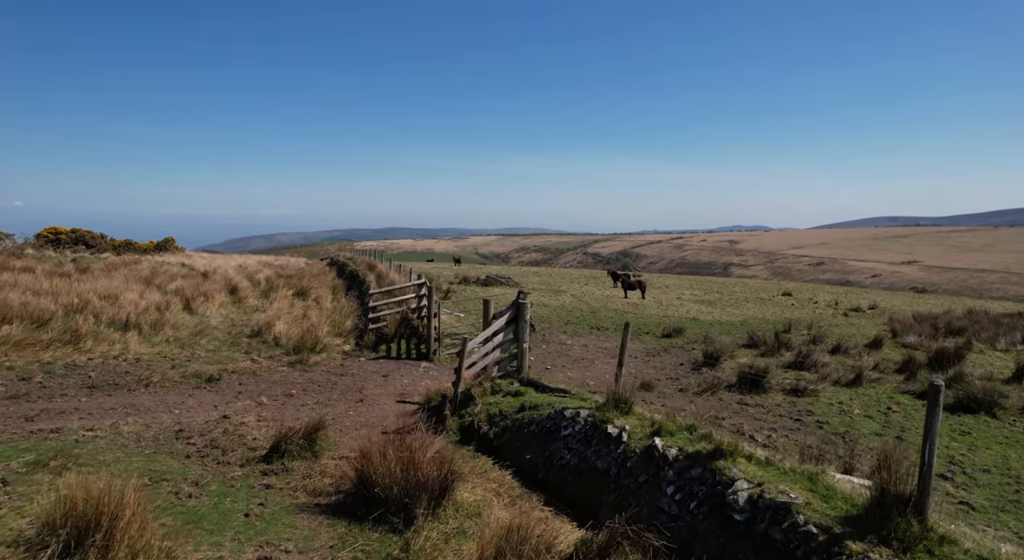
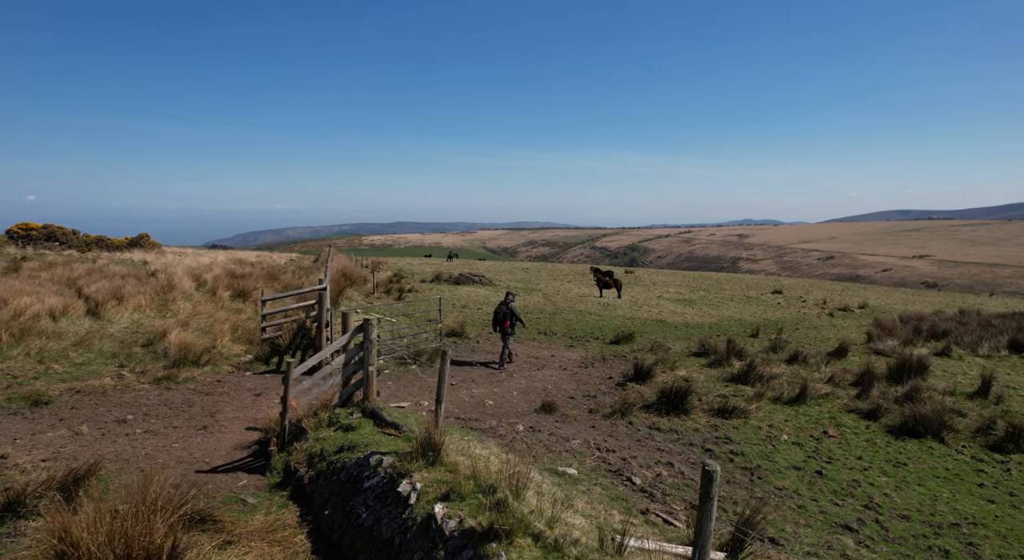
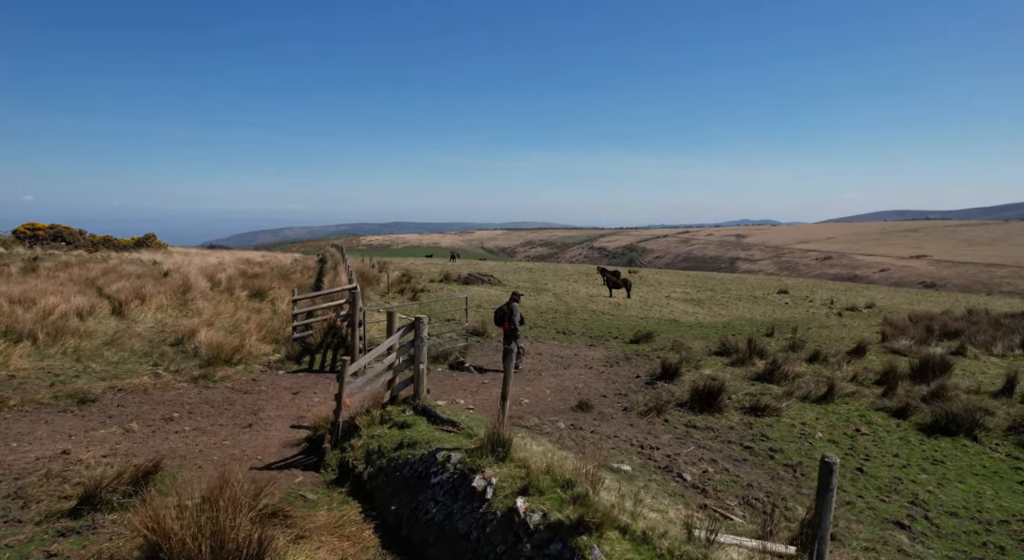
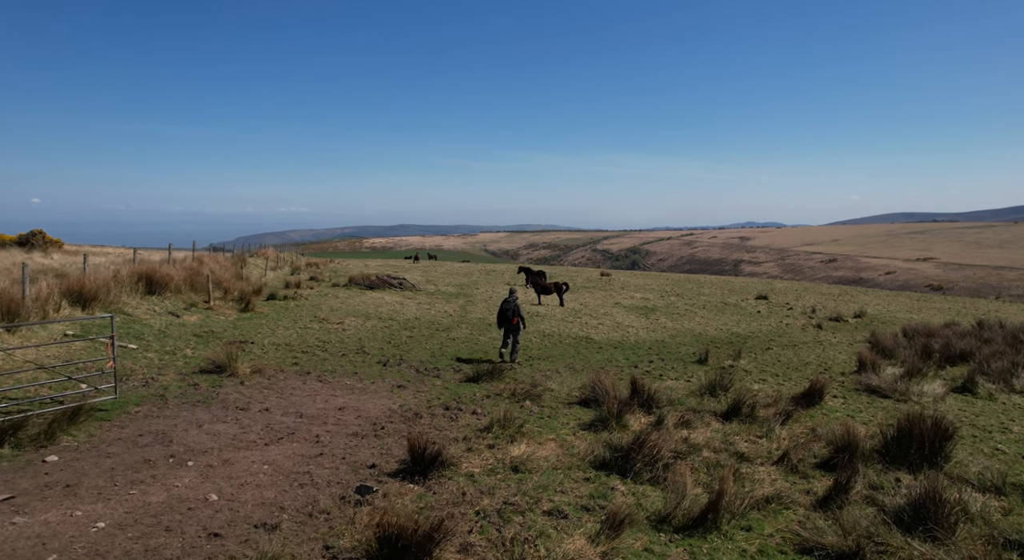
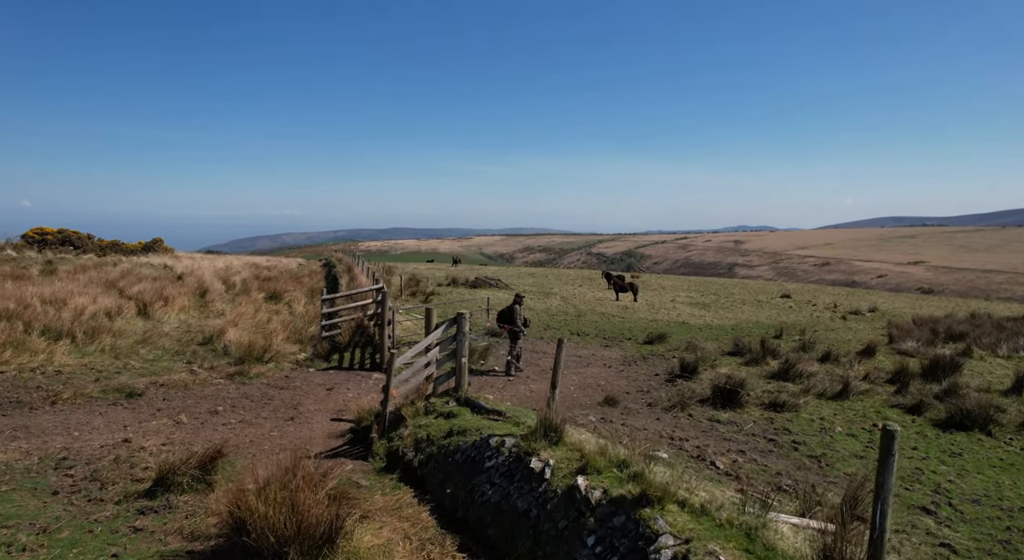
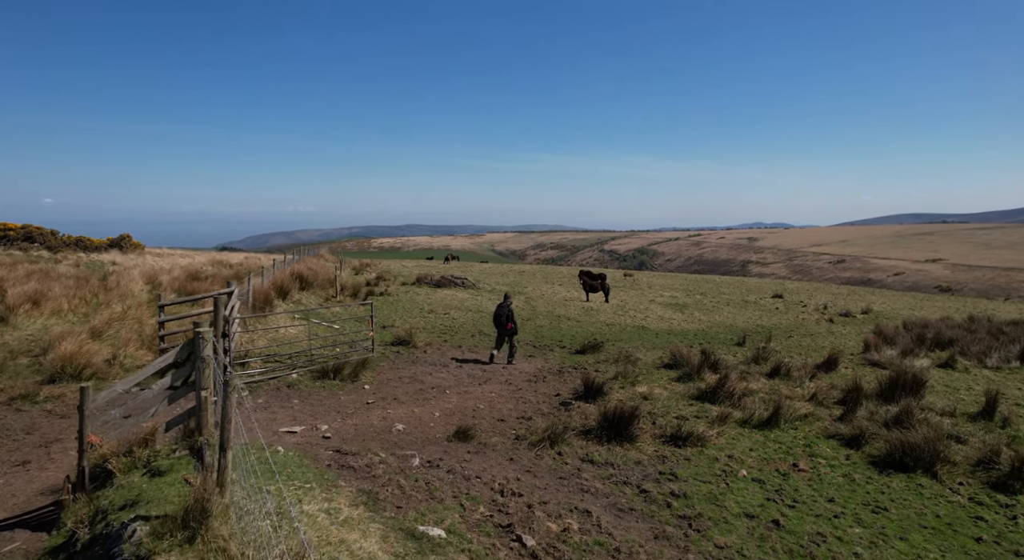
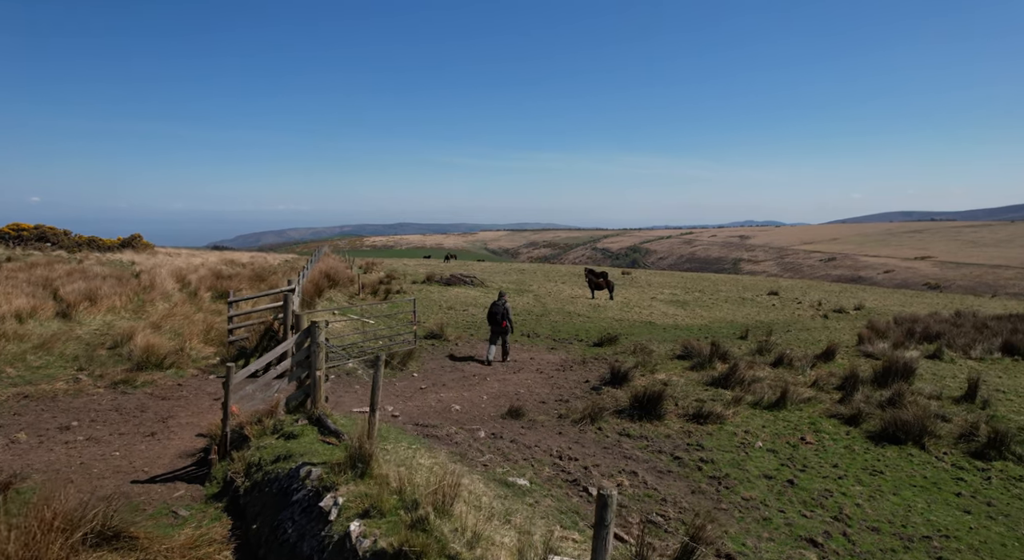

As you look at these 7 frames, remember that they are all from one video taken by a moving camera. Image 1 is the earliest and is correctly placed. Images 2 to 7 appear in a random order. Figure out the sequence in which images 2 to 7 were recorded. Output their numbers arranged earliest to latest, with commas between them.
5, 3, 2, 7, 6, 4
